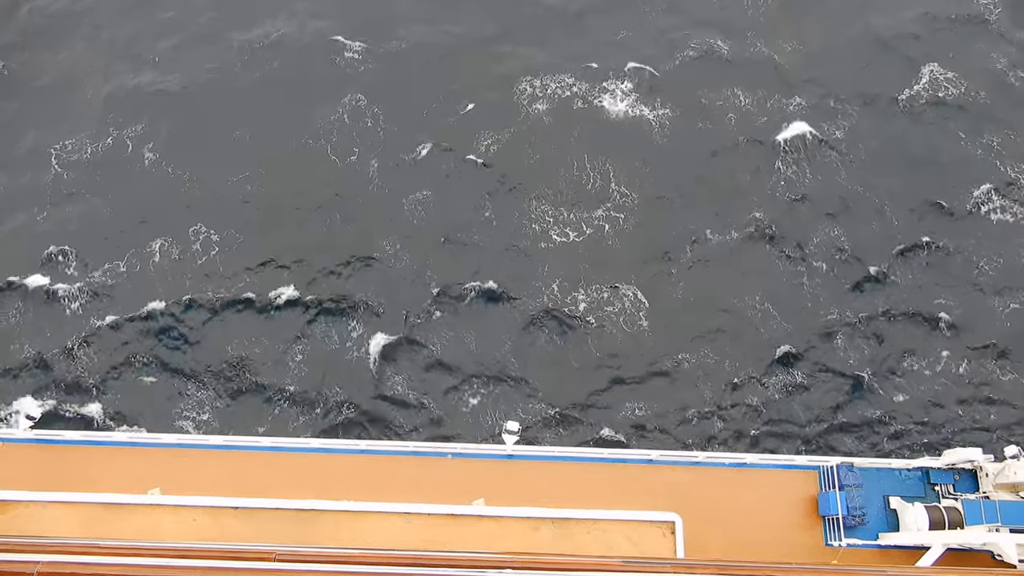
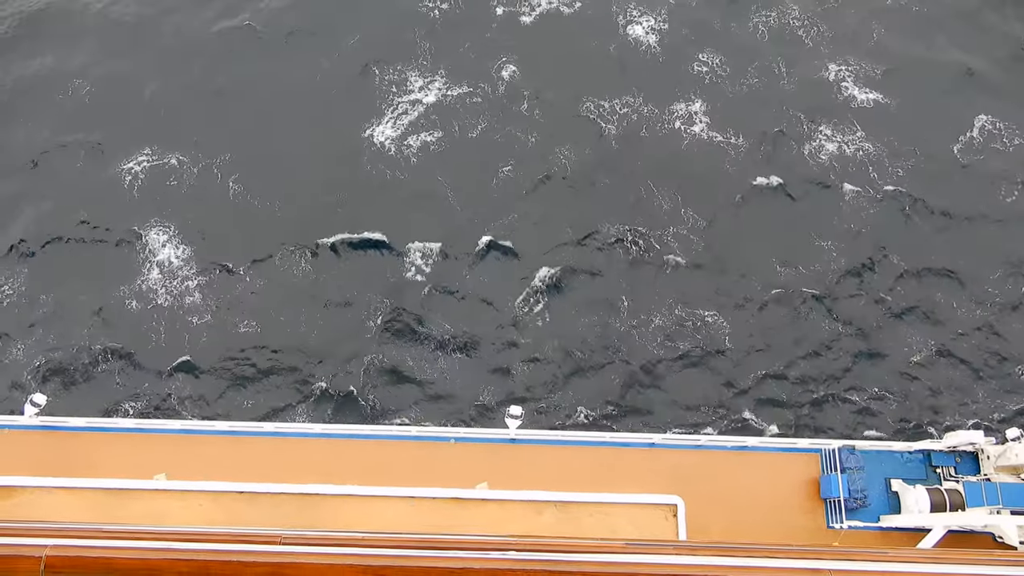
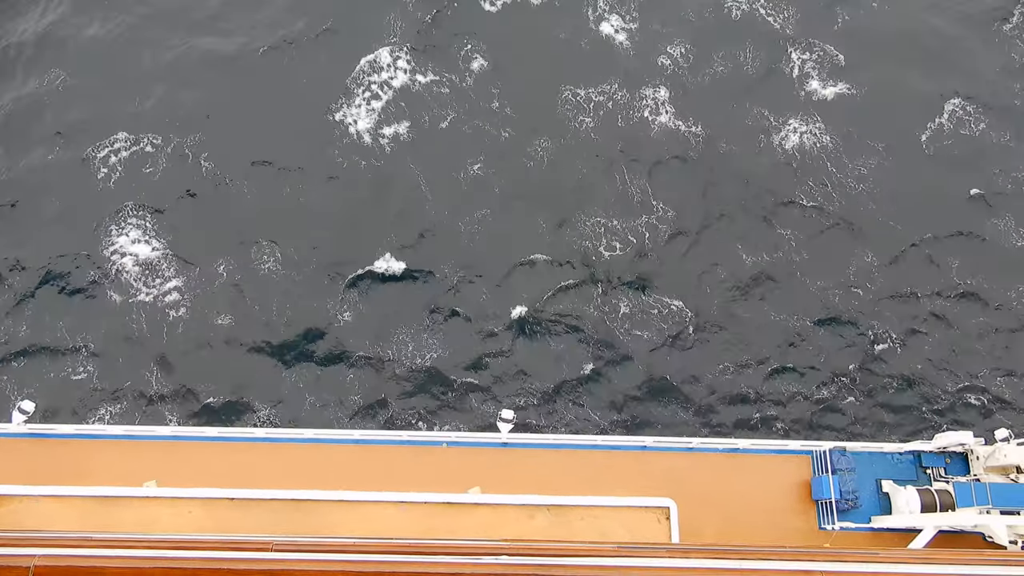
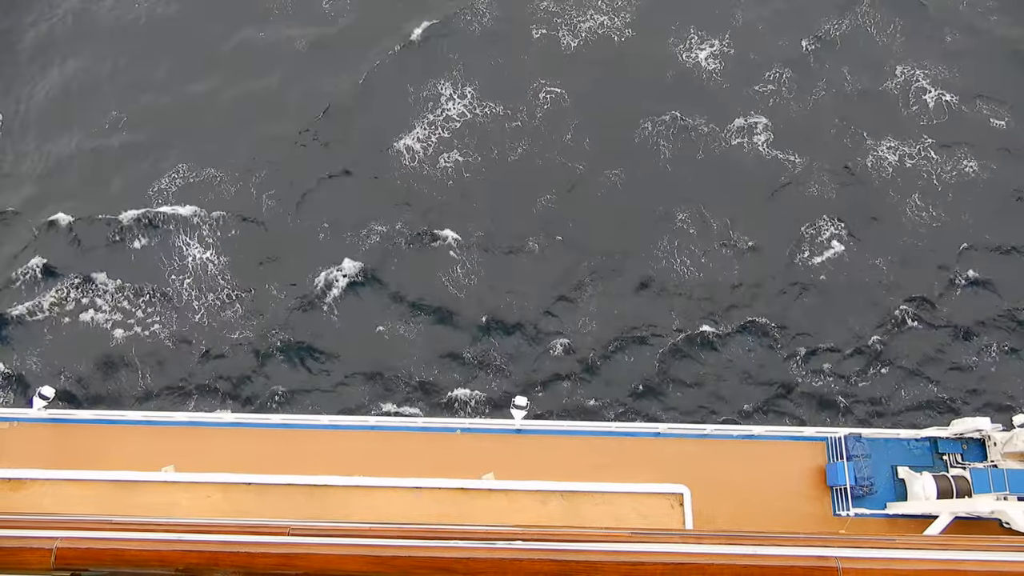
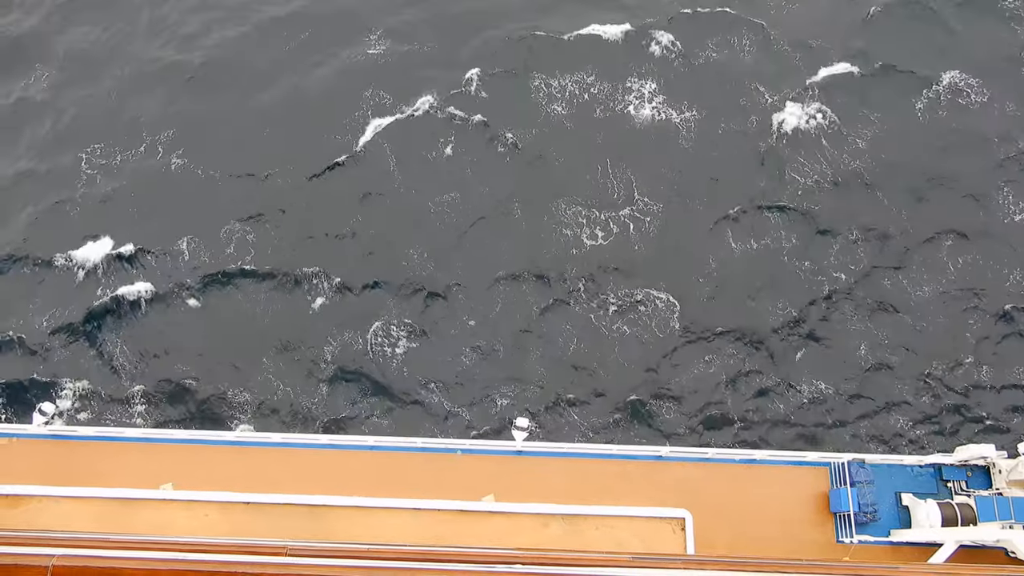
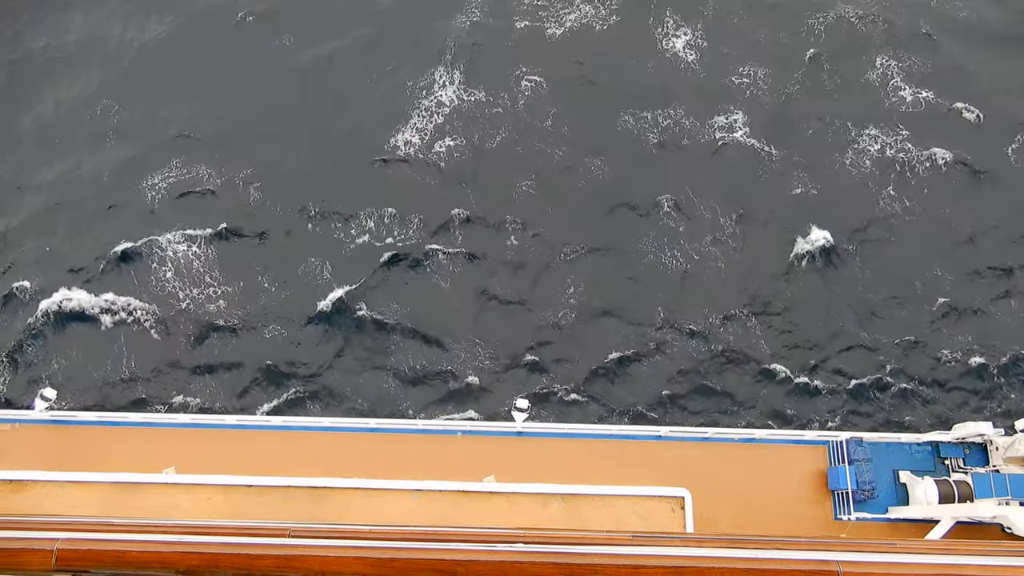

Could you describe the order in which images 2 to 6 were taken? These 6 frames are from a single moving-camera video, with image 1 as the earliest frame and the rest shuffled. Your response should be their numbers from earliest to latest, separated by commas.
5, 3, 2, 6, 4
